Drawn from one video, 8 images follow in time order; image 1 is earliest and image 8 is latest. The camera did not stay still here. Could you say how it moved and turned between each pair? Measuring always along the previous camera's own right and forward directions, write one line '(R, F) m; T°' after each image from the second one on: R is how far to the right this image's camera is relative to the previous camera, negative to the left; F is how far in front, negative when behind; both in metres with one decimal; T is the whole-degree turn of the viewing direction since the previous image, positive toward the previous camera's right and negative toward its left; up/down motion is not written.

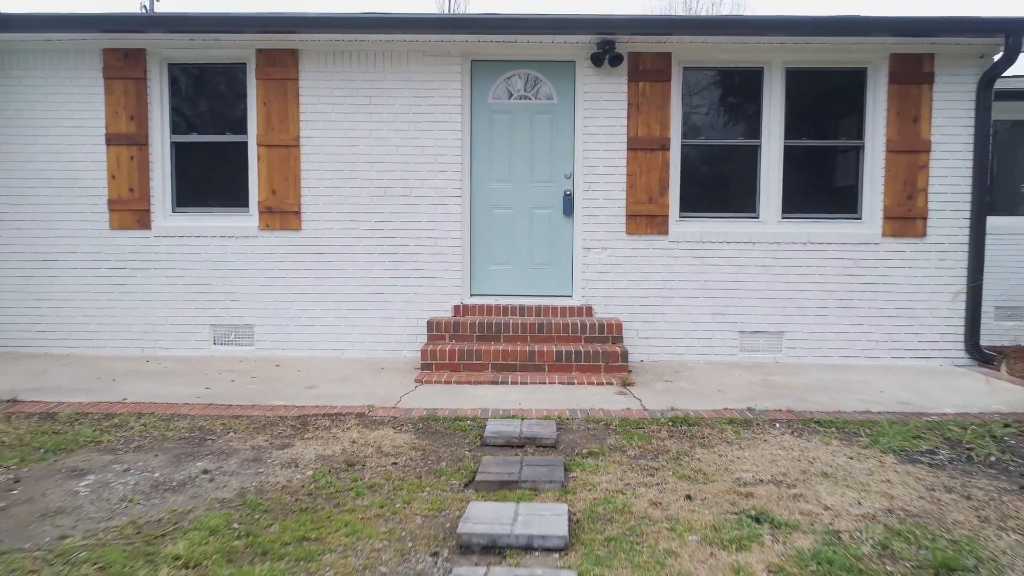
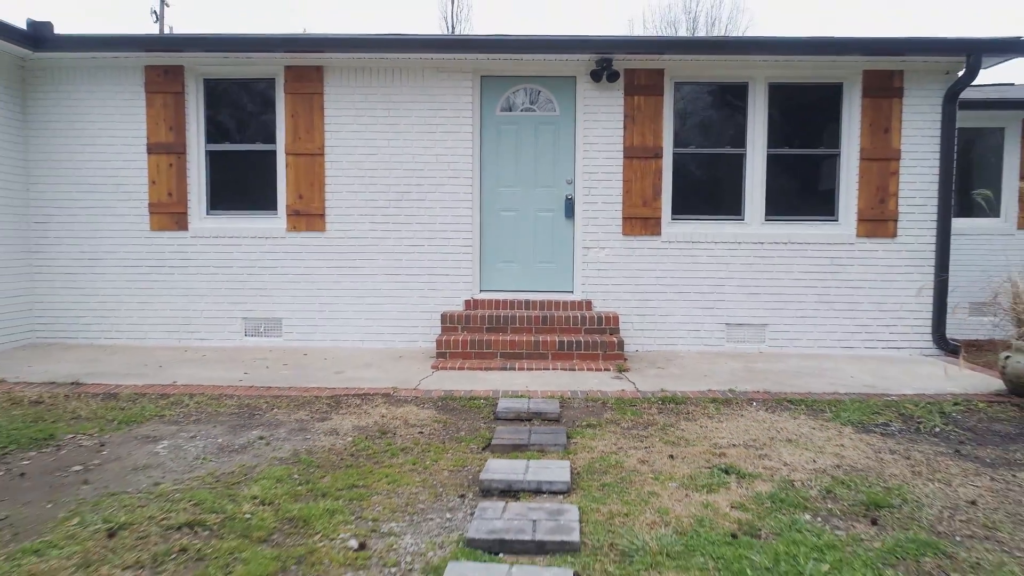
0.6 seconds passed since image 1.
(-0.1, -0.6) m; 0°
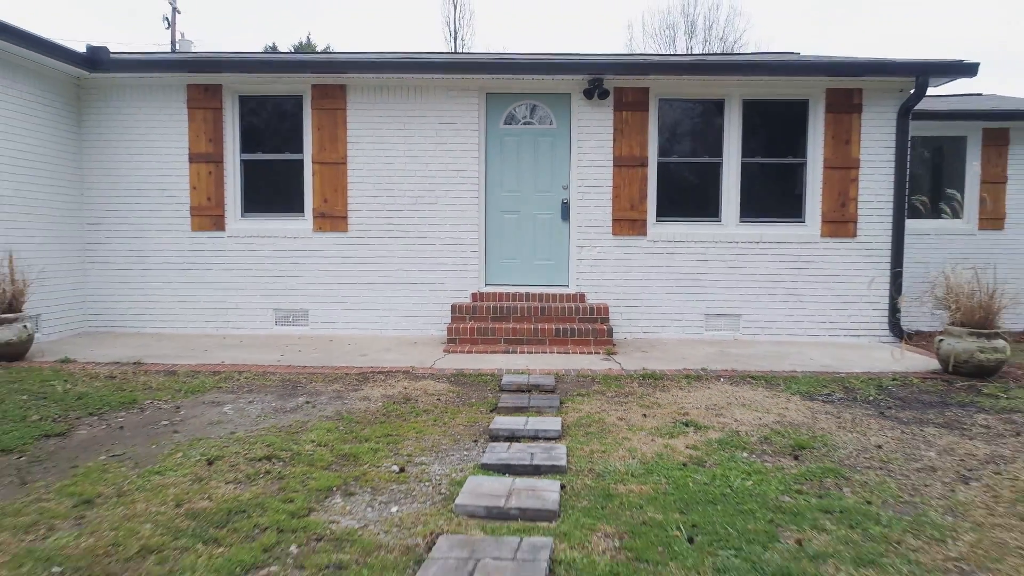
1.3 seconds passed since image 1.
(0.0, -0.8) m; 0°
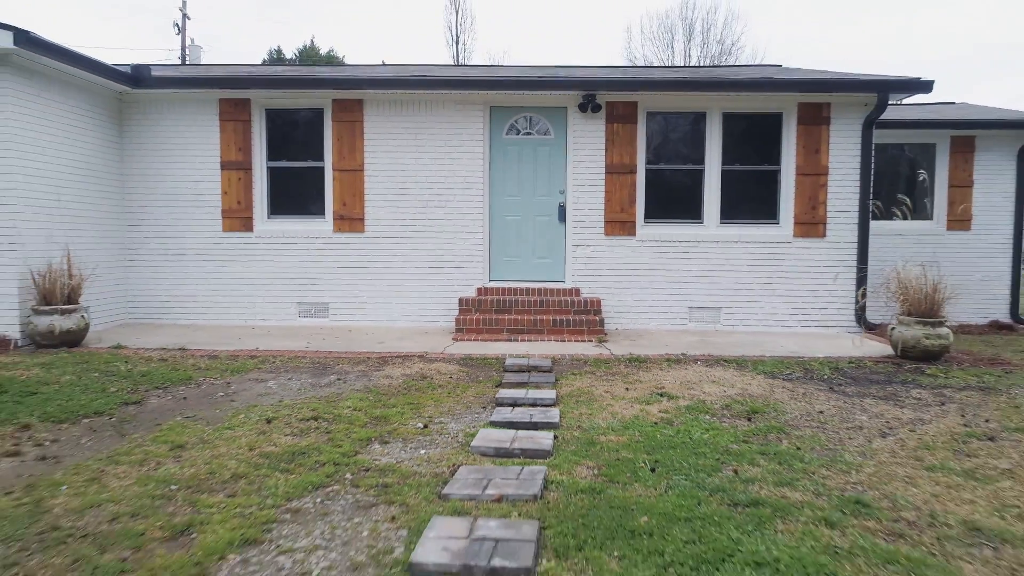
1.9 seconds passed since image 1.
(0.0, -0.8) m; 0°
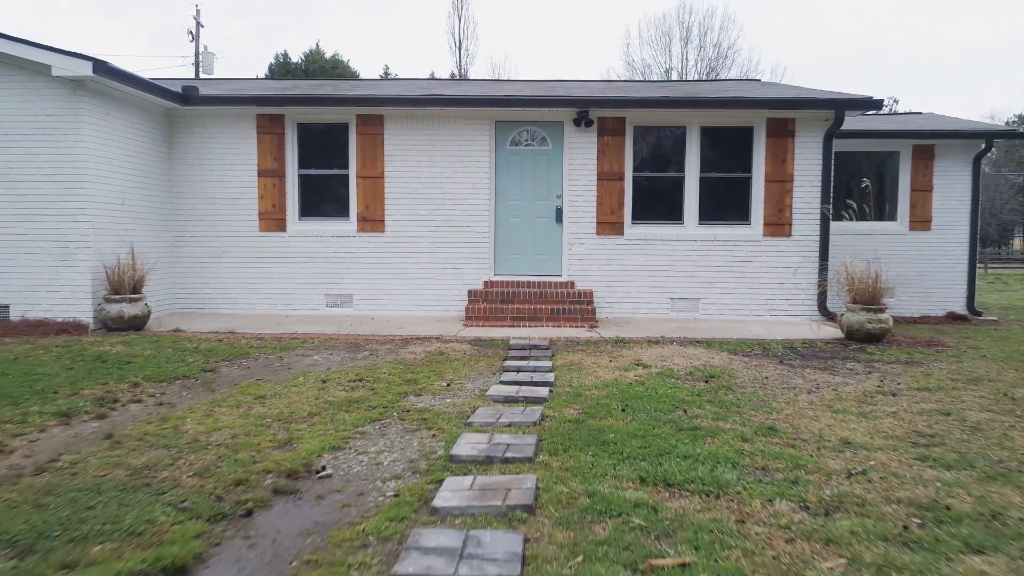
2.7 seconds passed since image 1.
(0.0, -1.1) m; 0°
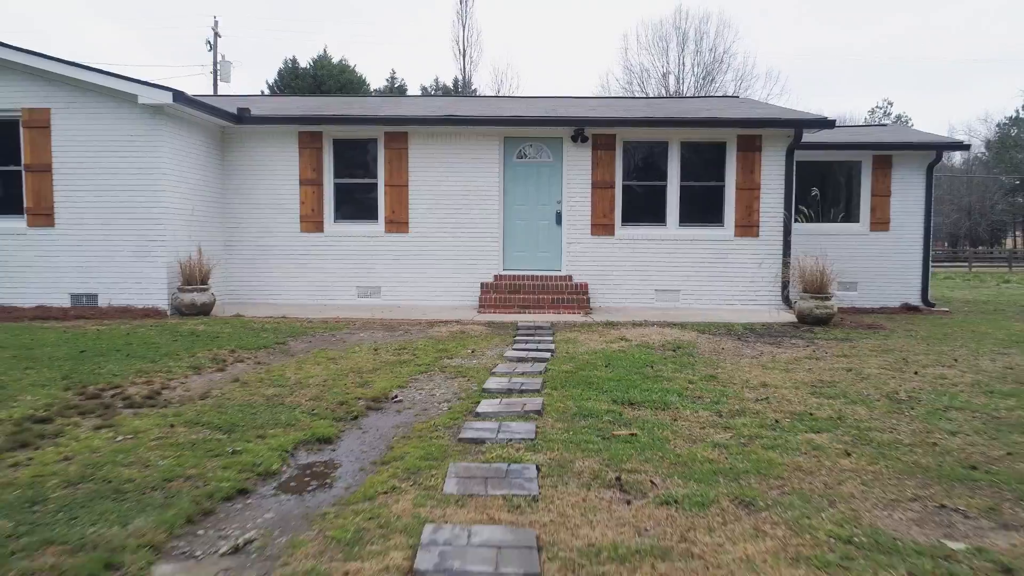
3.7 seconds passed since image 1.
(-0.1, -1.5) m; 0°
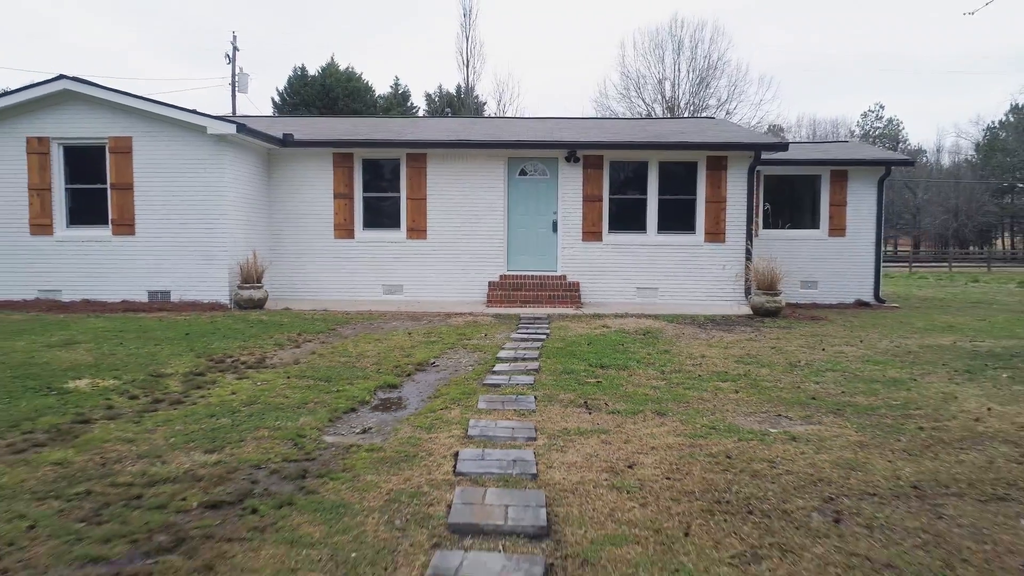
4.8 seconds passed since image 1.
(-0.1, -1.9) m; 0°
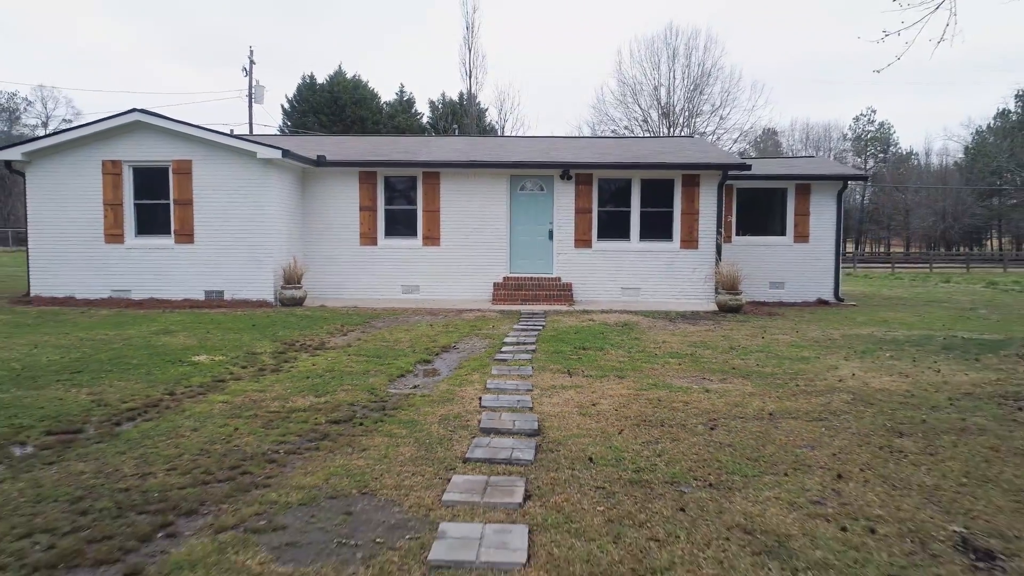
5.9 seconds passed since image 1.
(0.0, -2.0) m; 0°
